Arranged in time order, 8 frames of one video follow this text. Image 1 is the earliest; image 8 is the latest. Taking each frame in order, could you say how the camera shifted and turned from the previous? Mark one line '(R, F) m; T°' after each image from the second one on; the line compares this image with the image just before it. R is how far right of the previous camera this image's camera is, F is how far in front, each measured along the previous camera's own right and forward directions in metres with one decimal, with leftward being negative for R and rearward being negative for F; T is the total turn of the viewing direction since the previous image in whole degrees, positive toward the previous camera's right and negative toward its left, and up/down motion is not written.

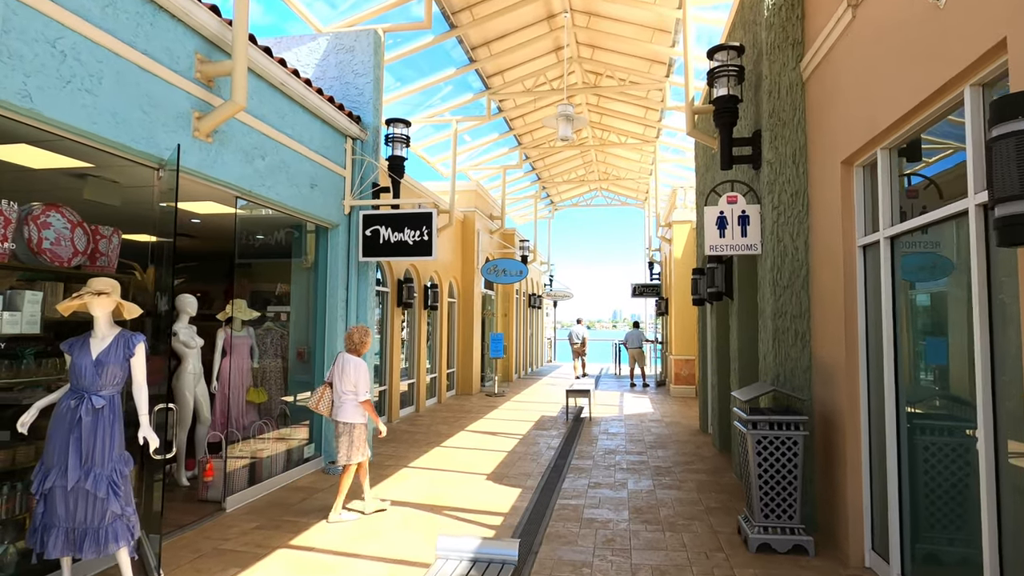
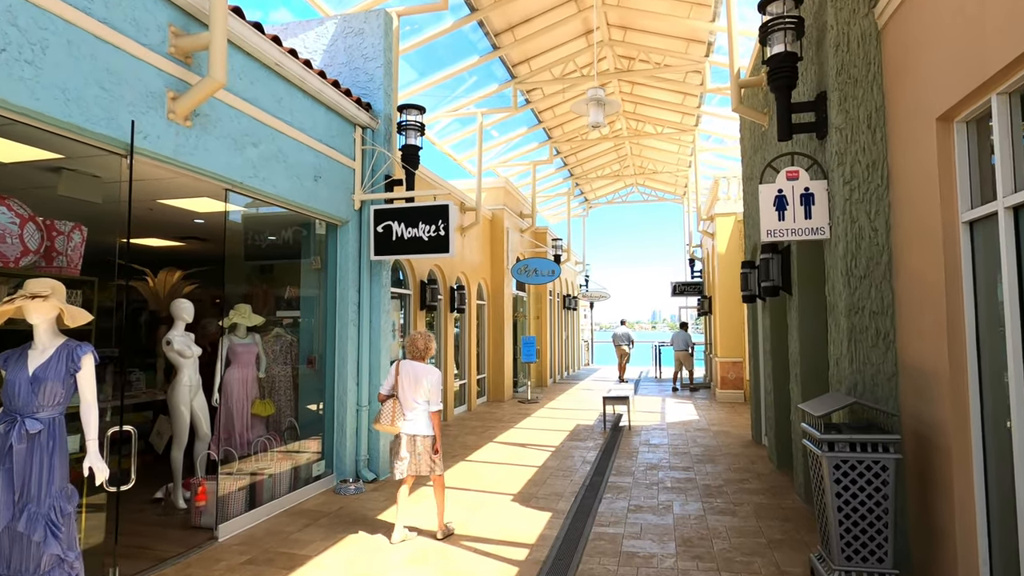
(+0.1, +0.7) m; -4°
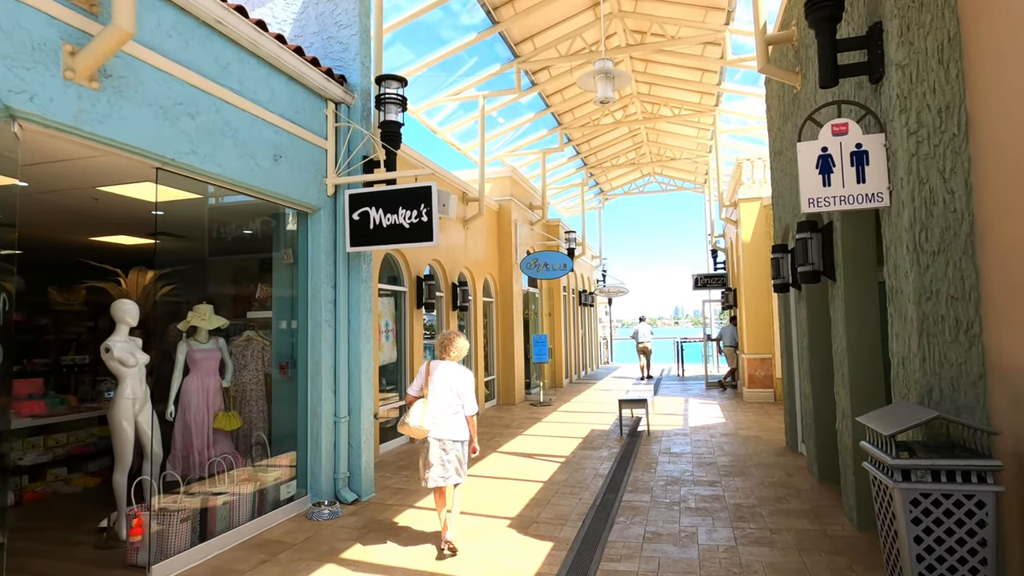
(+0.2, +0.8) m; -2°
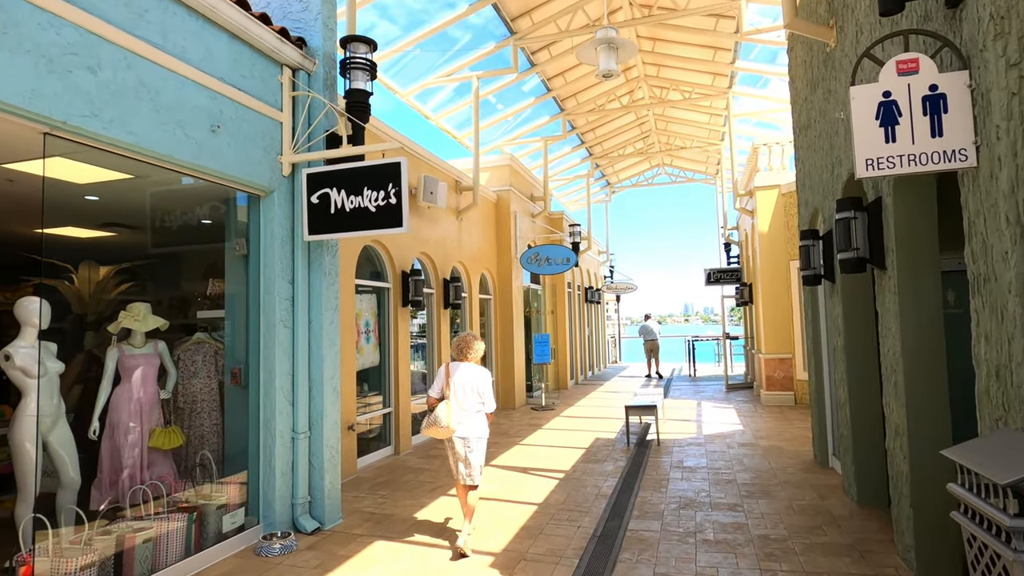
(+0.2, +0.8) m; -1°
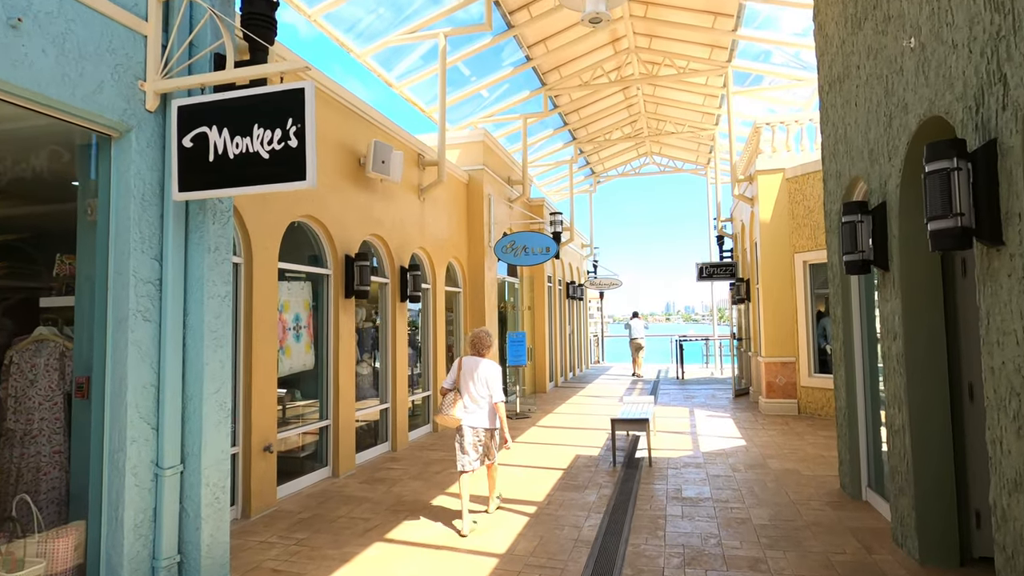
(+0.2, +1.3) m; +2°
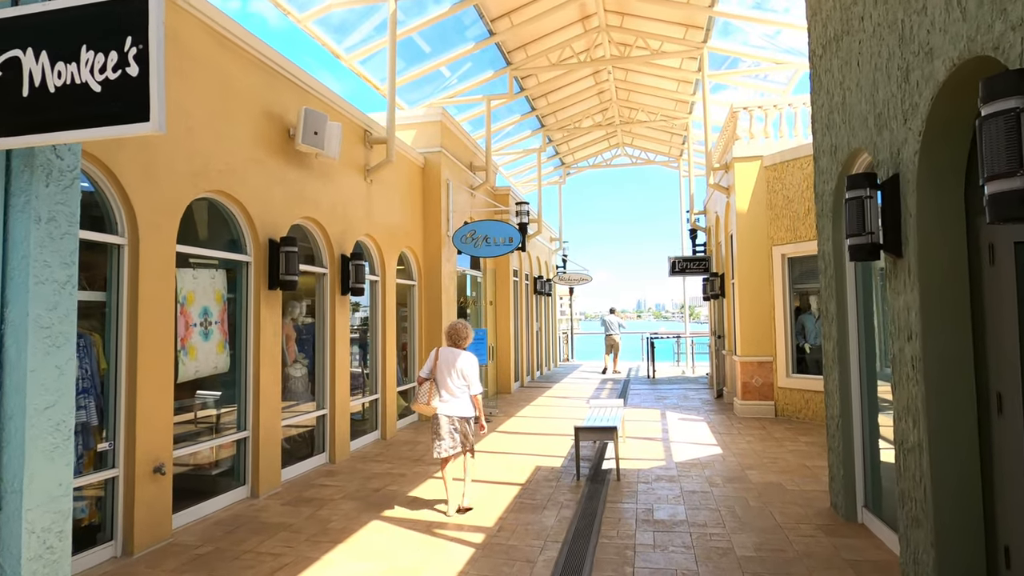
(+0.2, +0.8) m; +3°
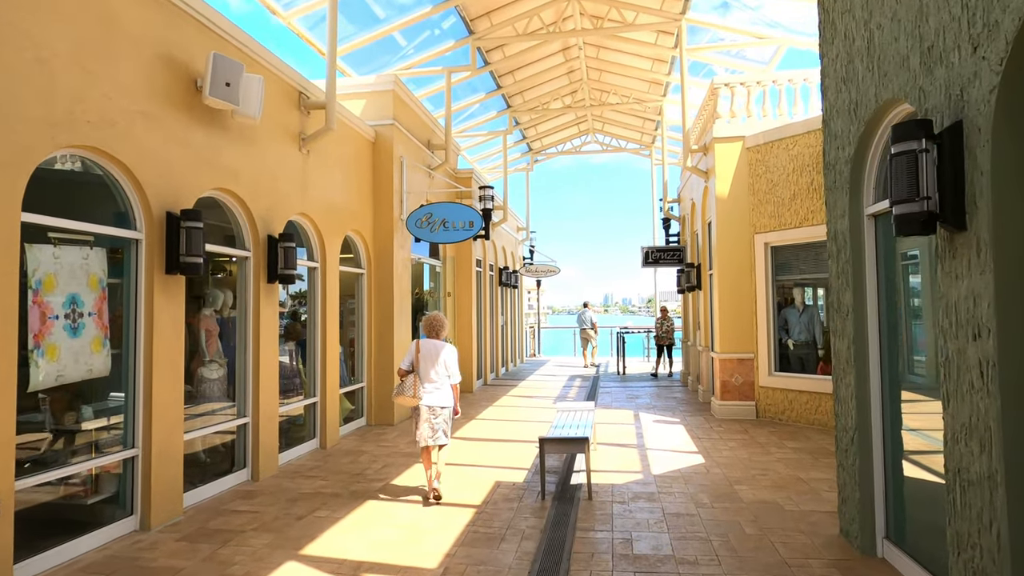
(+0.1, +0.9) m; +3°
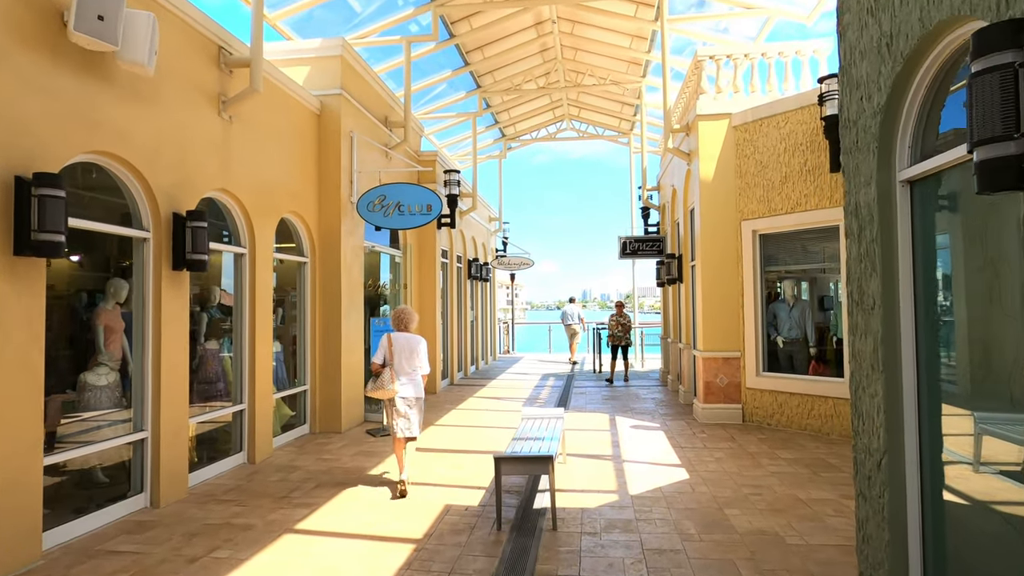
(+0.2, +0.9) m; +2°
